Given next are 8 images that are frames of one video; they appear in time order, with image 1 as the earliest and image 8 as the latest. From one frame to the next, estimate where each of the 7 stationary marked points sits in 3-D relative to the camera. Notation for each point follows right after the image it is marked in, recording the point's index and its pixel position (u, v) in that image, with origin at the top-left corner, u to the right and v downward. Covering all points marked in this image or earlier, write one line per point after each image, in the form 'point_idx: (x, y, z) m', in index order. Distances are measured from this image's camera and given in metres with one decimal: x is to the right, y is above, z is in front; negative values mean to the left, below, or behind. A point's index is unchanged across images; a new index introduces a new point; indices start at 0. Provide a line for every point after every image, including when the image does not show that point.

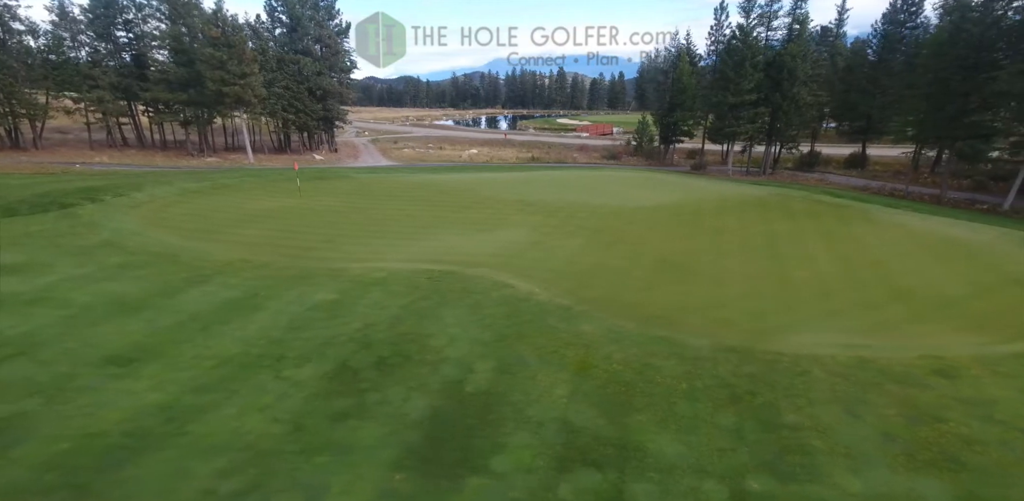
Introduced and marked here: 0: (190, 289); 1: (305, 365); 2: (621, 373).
0: (-6.1, -0.7, +9.2) m
1: (-2.8, -1.6, +6.5) m
2: (+1.5, -1.6, +6.2) m
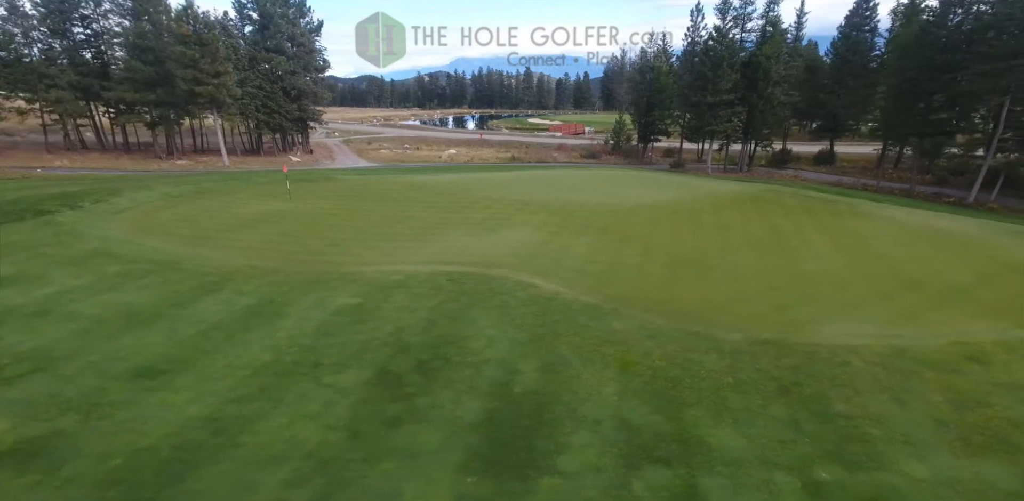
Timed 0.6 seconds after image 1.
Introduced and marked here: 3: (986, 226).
0: (-5.7, -0.9, +8.9) m
1: (-2.2, -1.6, +6.4) m
2: (+2.0, -1.6, +6.3) m
3: (+13.7, +0.8, +14.2) m
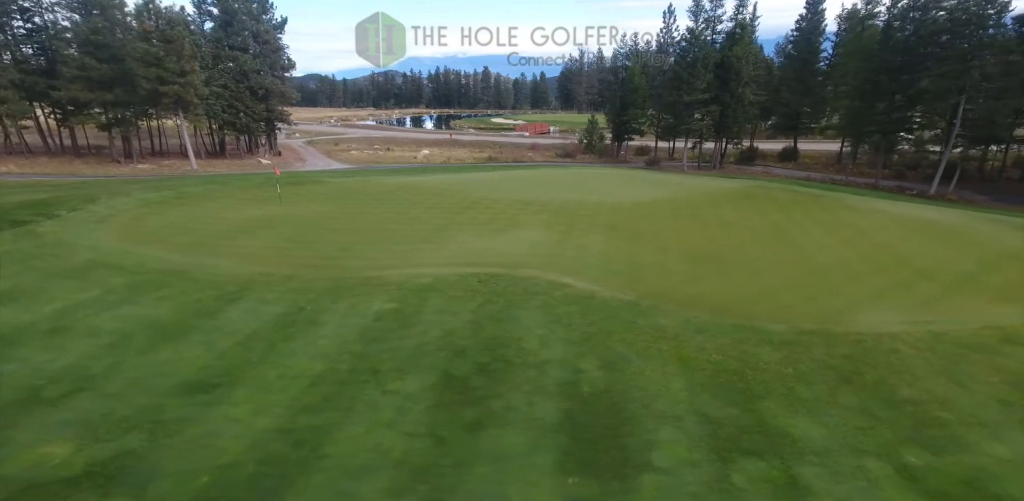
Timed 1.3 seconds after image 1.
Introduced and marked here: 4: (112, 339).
0: (-5.0, -1.0, +8.5) m
1: (-1.4, -1.7, +6.3) m
2: (+2.9, -1.5, +6.4) m
3: (+14.0, +1.1, +15.1) m
4: (-5.9, -1.3, +7.1) m
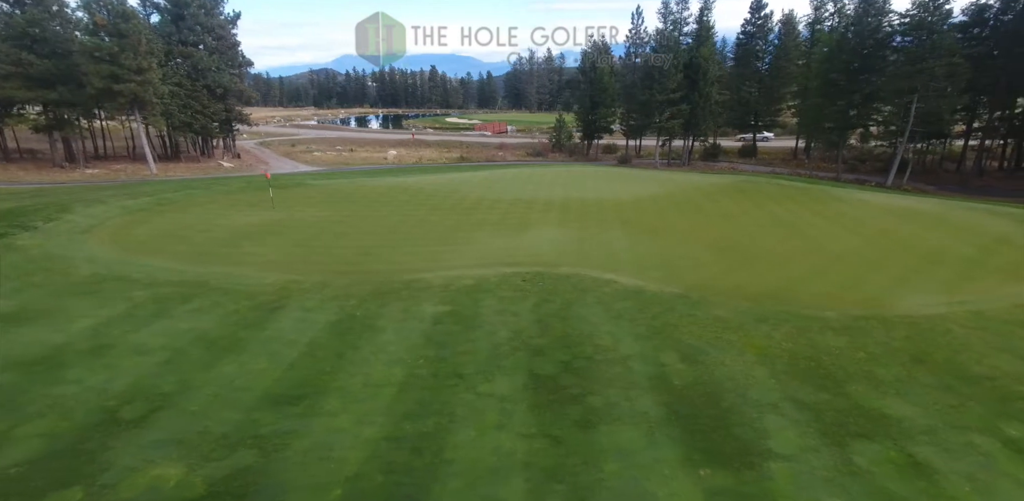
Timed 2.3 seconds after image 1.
0: (-4.0, -1.1, +8.2) m
1: (-0.2, -1.7, +6.2) m
2: (+4.0, -1.4, +6.7) m
3: (+14.3, +1.6, +16.2) m
4: (-4.8, -1.4, +6.7) m
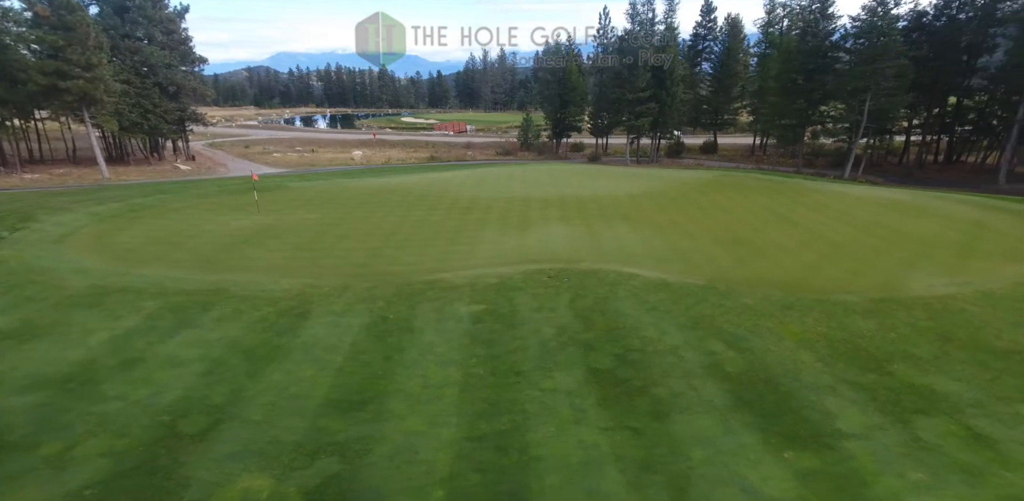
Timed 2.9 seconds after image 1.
0: (-3.4, -1.1, +7.9) m
1: (+0.5, -1.6, +6.2) m
2: (+4.7, -1.3, +7.1) m
3: (+14.2, +2.0, +17.3) m
4: (-4.1, -1.5, +6.3) m
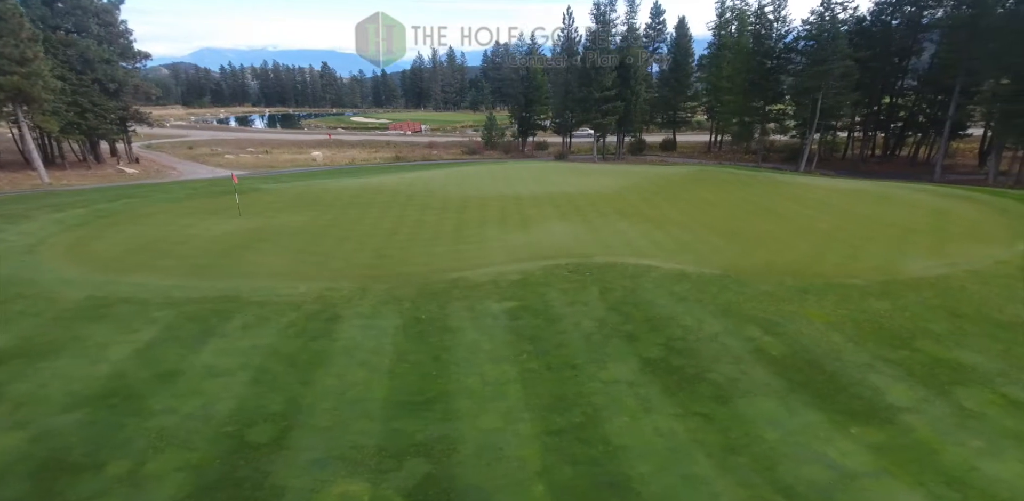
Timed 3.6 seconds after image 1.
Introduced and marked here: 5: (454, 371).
0: (-2.8, -1.2, +7.6) m
1: (+1.3, -1.5, +6.3) m
2: (+5.4, -1.1, +7.5) m
3: (+13.8, +2.5, +18.5) m
4: (-3.3, -1.5, +6.0) m
5: (-0.8, -1.6, +6.3) m
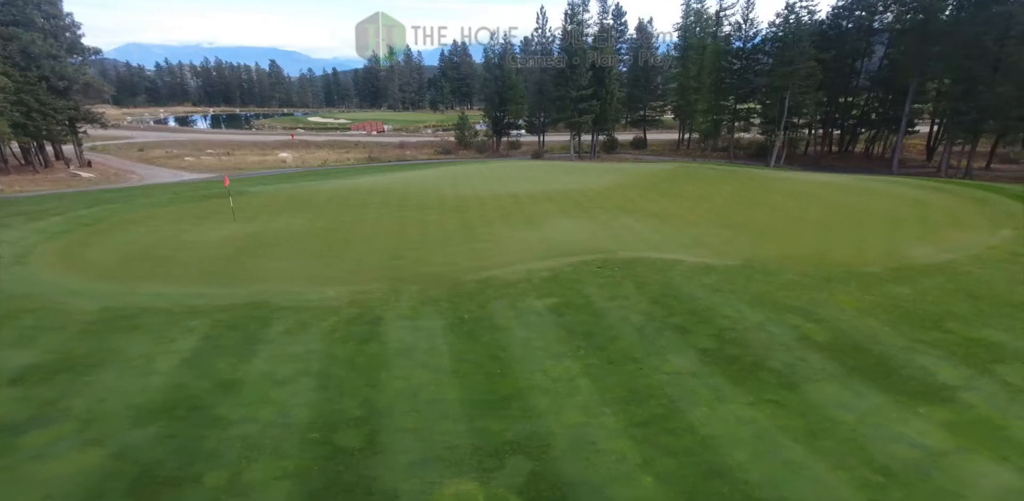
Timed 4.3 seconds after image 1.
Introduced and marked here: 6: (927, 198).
0: (-2.1, -1.2, +7.5) m
1: (+2.1, -1.5, +6.4) m
2: (+6.1, -0.9, +7.9) m
3: (+13.7, +2.9, +19.4) m
4: (-2.4, -1.6, +5.8) m
5: (+0.1, -1.6, +6.3) m
6: (+13.7, +1.7, +15.7) m
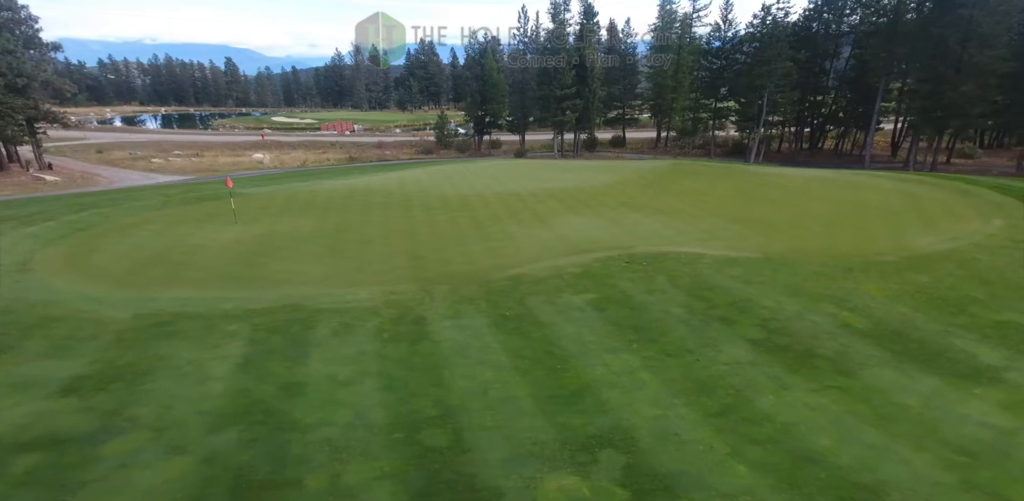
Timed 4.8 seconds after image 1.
0: (-1.4, -1.2, +7.4) m
1: (+2.9, -1.4, +6.6) m
2: (+6.8, -0.7, +8.2) m
3: (+13.7, +3.2, +20.1) m
4: (-1.6, -1.6, +5.7) m
5: (+0.9, -1.5, +6.3) m
6: (+13.9, +2.0, +16.4) m
